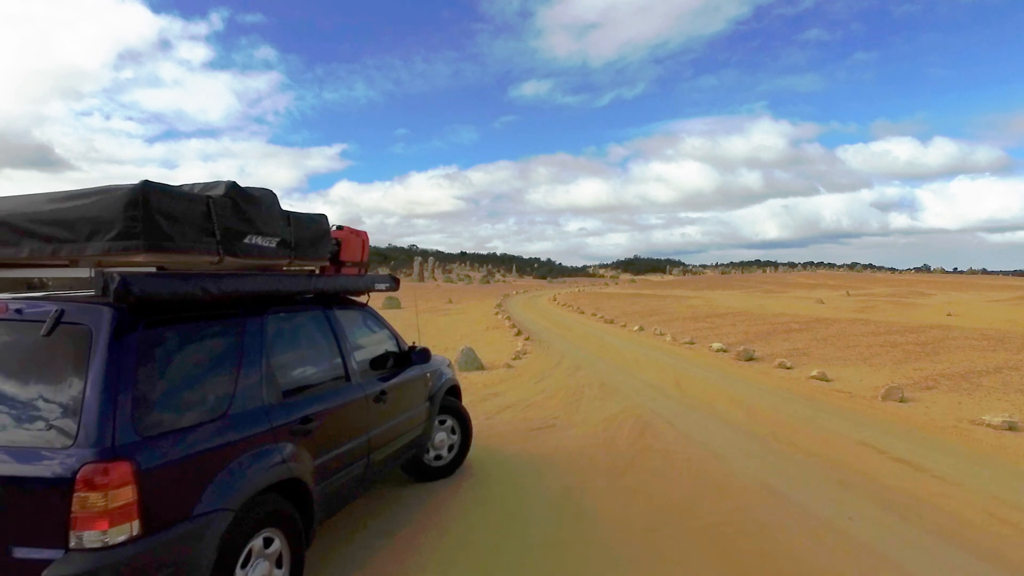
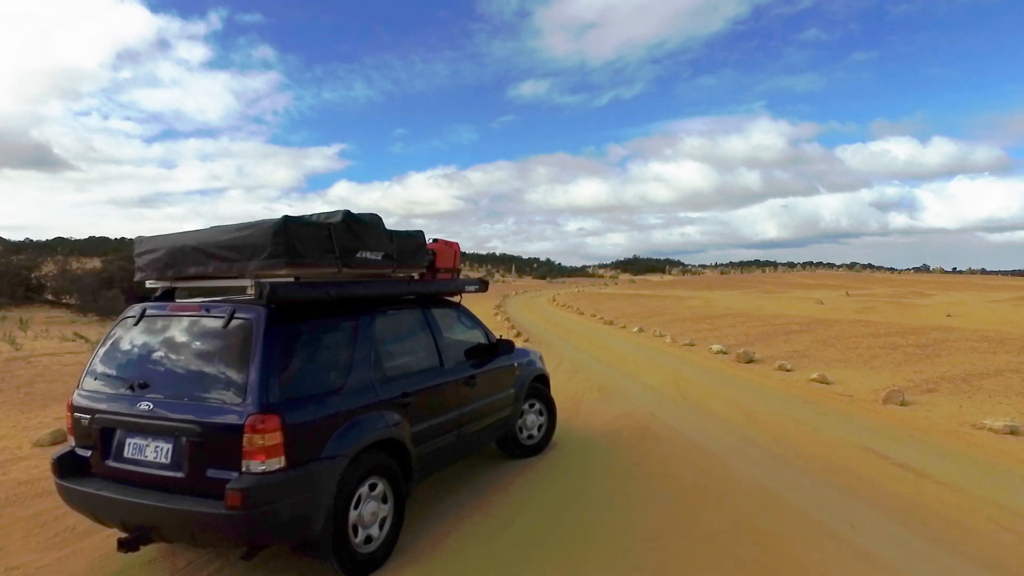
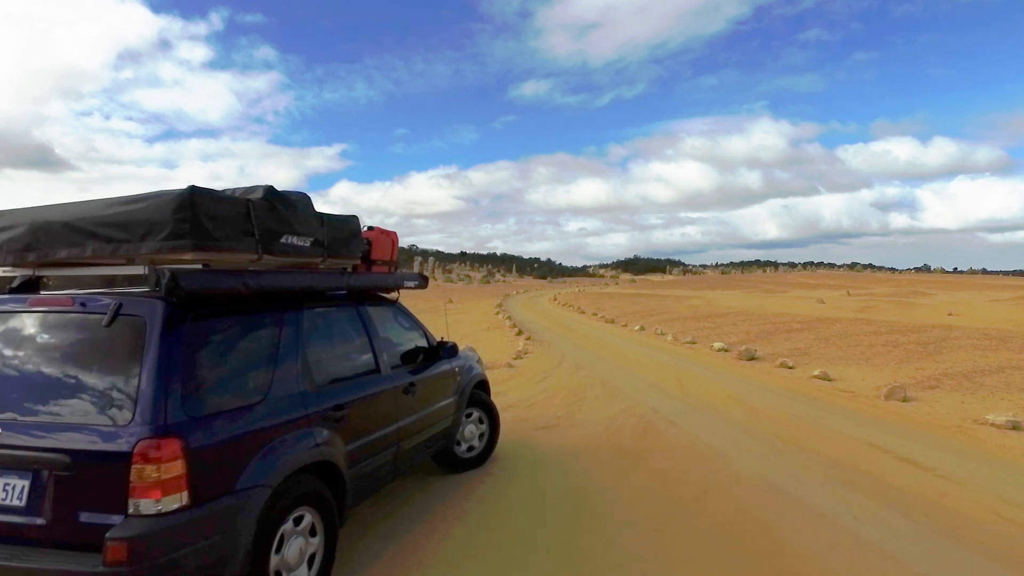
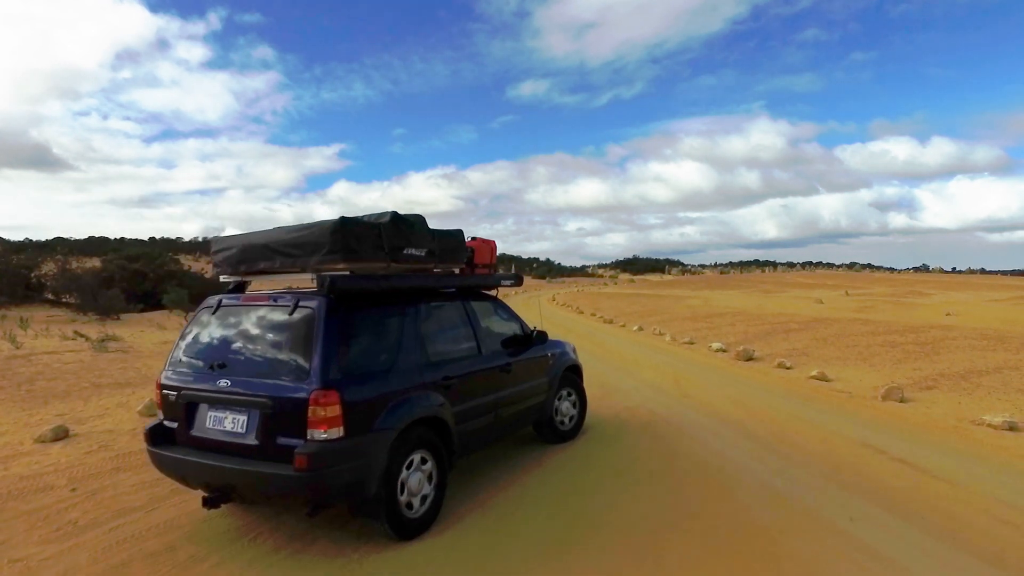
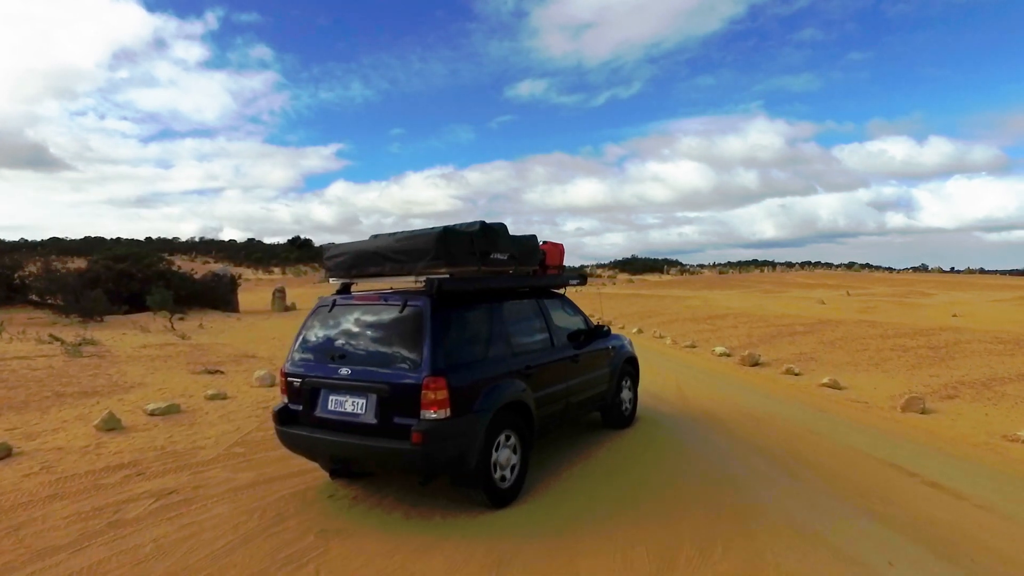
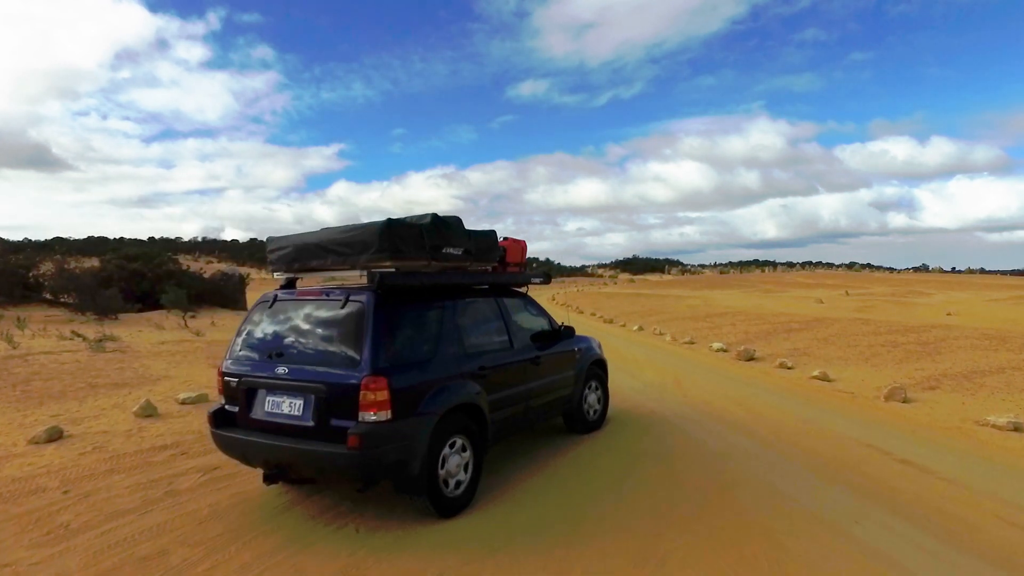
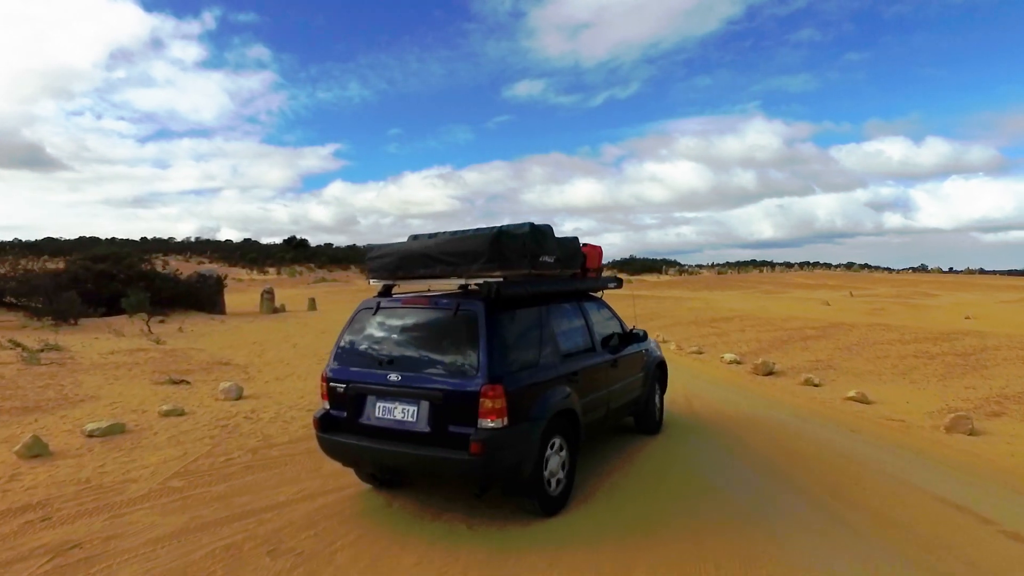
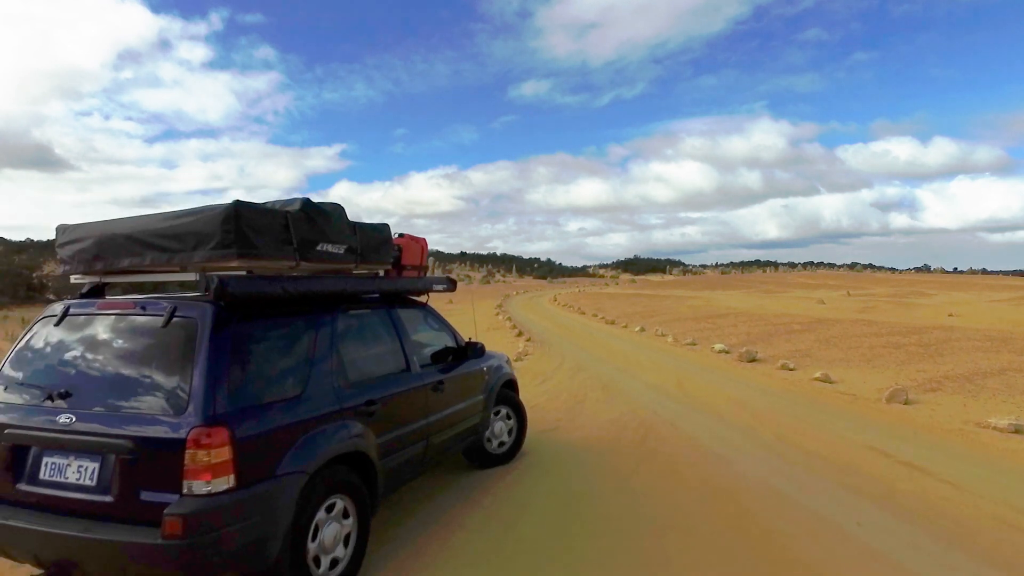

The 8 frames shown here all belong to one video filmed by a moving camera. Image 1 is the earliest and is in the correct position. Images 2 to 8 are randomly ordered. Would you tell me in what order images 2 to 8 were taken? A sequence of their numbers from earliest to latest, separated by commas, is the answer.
3, 8, 2, 4, 6, 5, 7
